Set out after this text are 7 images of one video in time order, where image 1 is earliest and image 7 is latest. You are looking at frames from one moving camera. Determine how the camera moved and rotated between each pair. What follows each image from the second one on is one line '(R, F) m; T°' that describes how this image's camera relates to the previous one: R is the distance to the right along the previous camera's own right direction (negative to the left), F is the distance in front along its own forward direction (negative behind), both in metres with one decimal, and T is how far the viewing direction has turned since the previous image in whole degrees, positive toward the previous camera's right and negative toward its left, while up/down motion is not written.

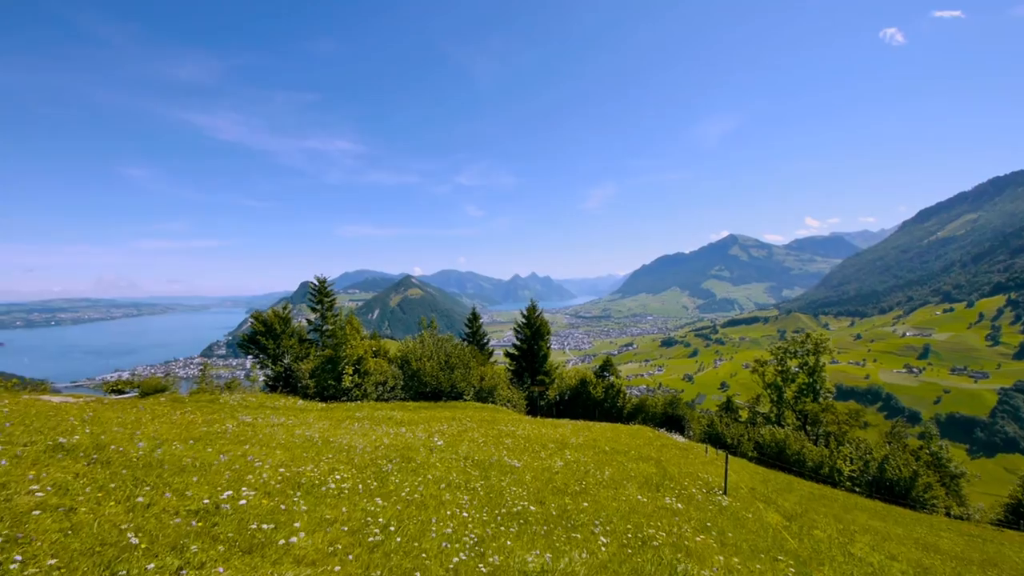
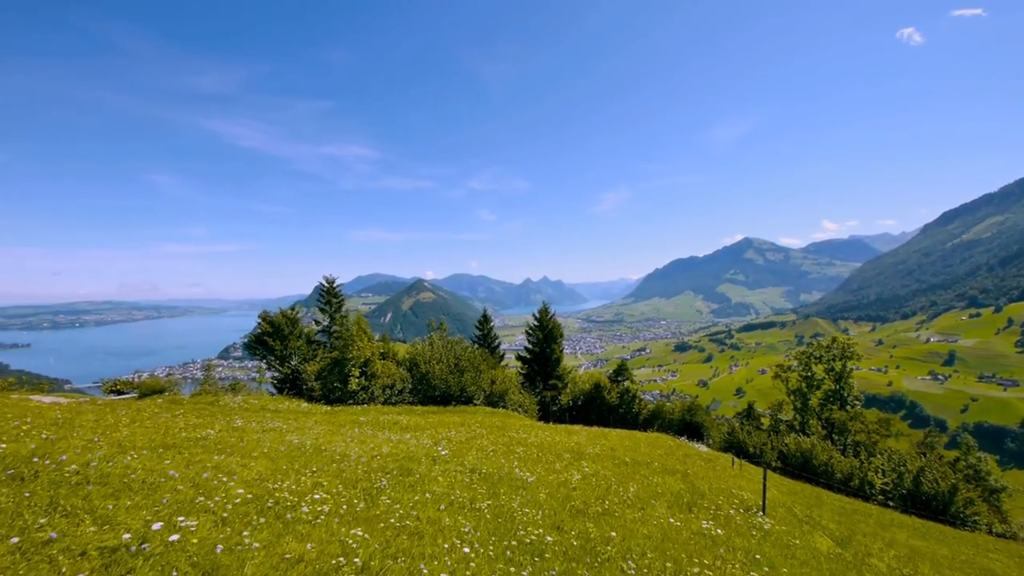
(0.0, +1.9) m; -2°
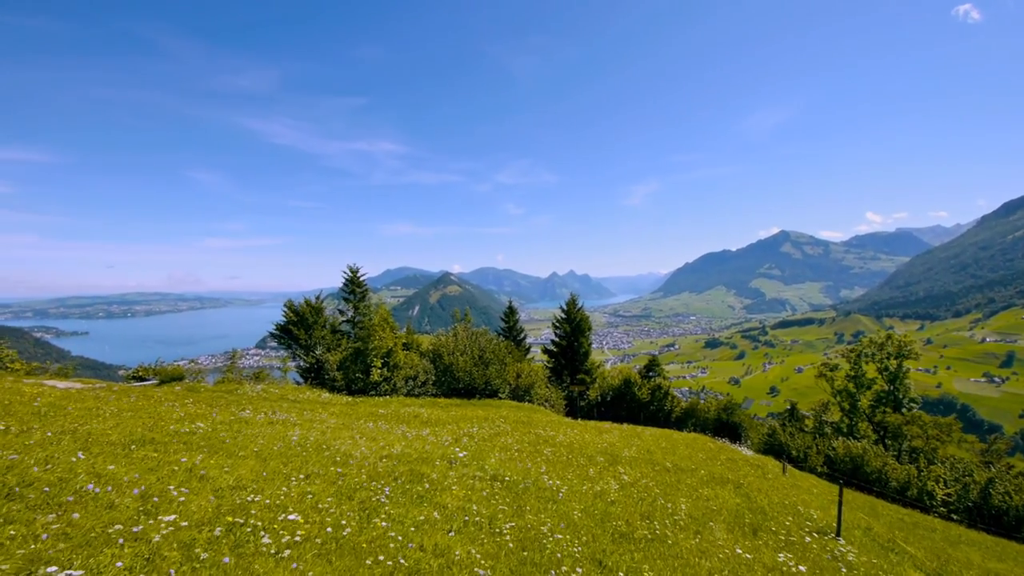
(-0.1, +2.3) m; -4°
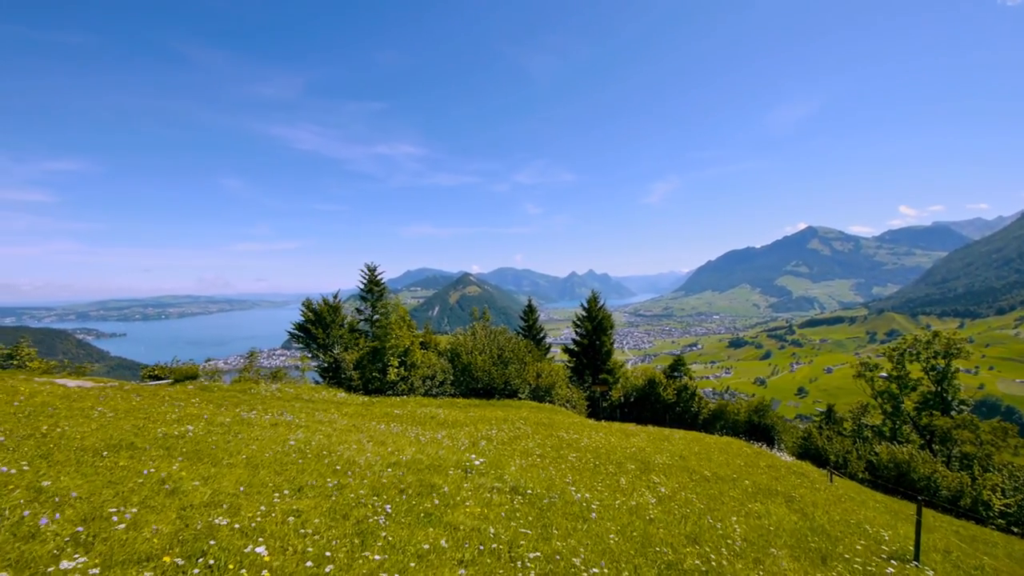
(-0.1, +1.7) m; -3°
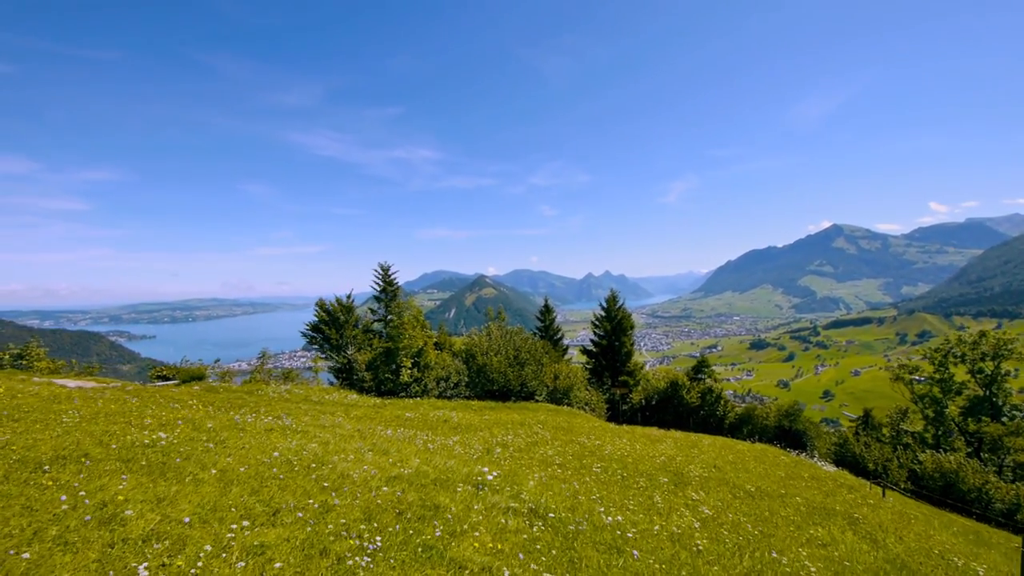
(0.0, +1.8) m; -2°
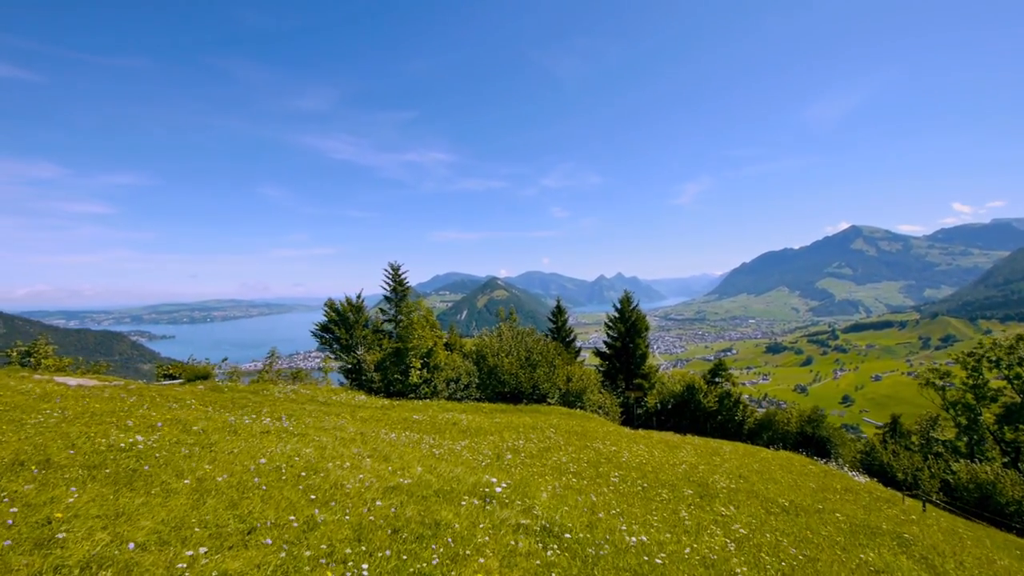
(0.0, +1.1) m; -2°
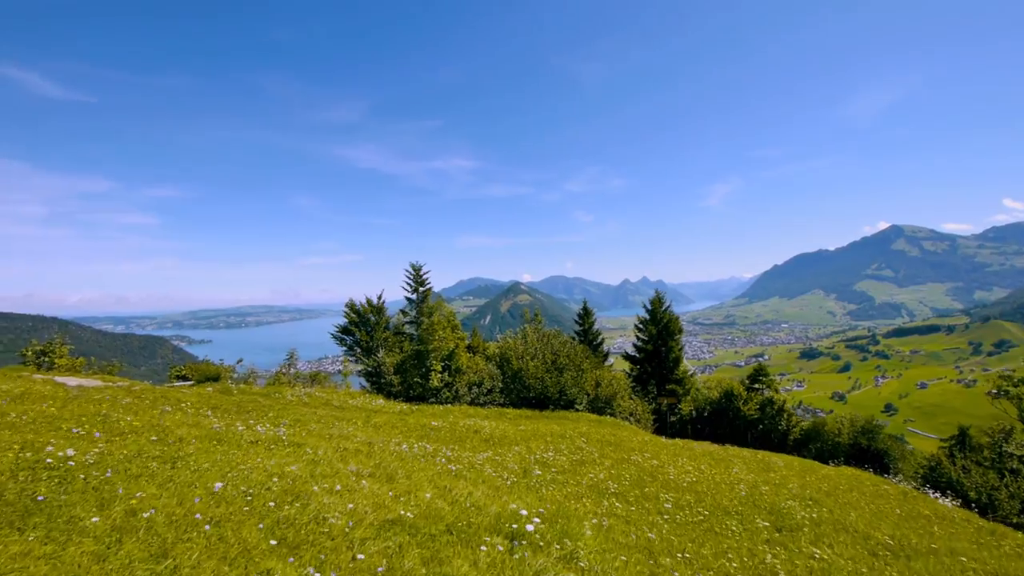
(-0.2, +2.5) m; -3°
